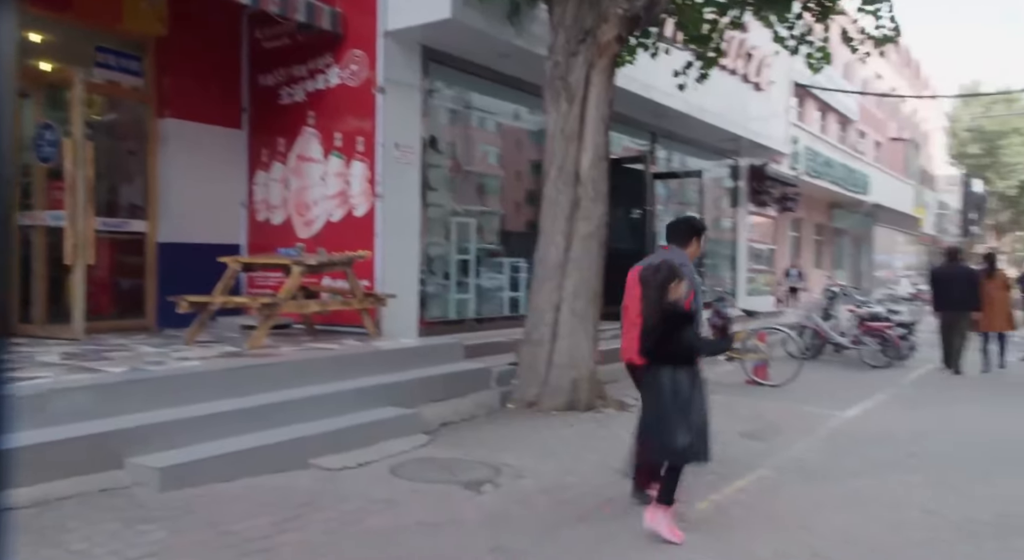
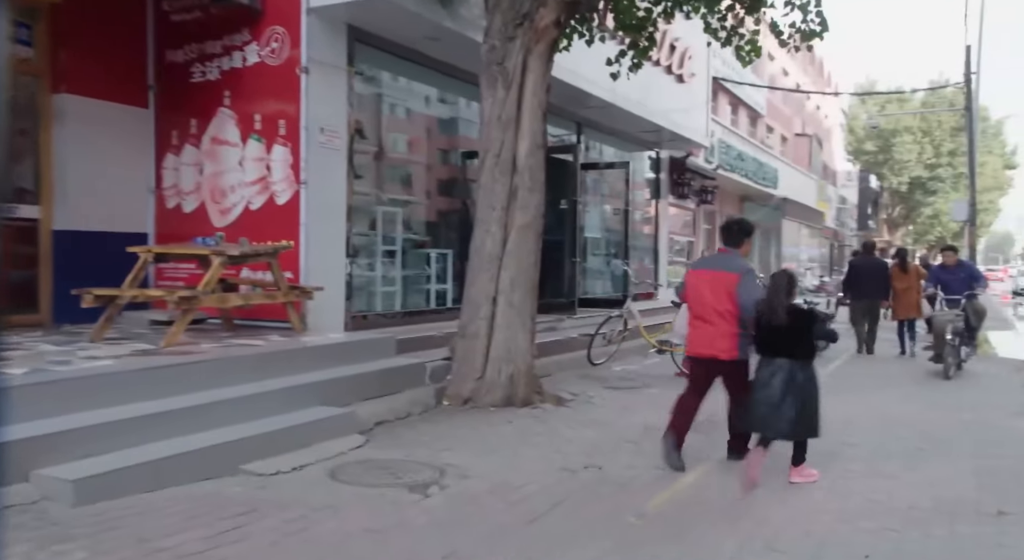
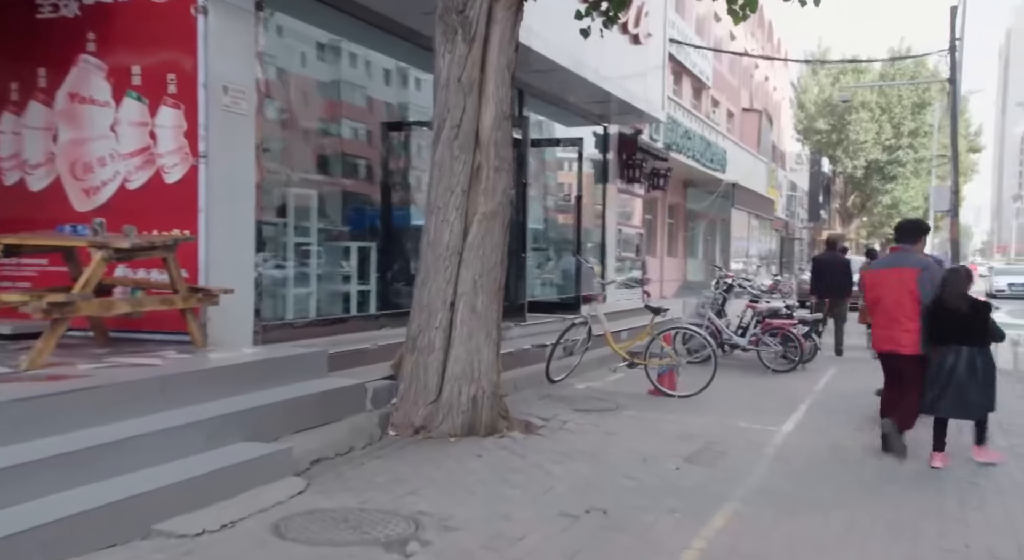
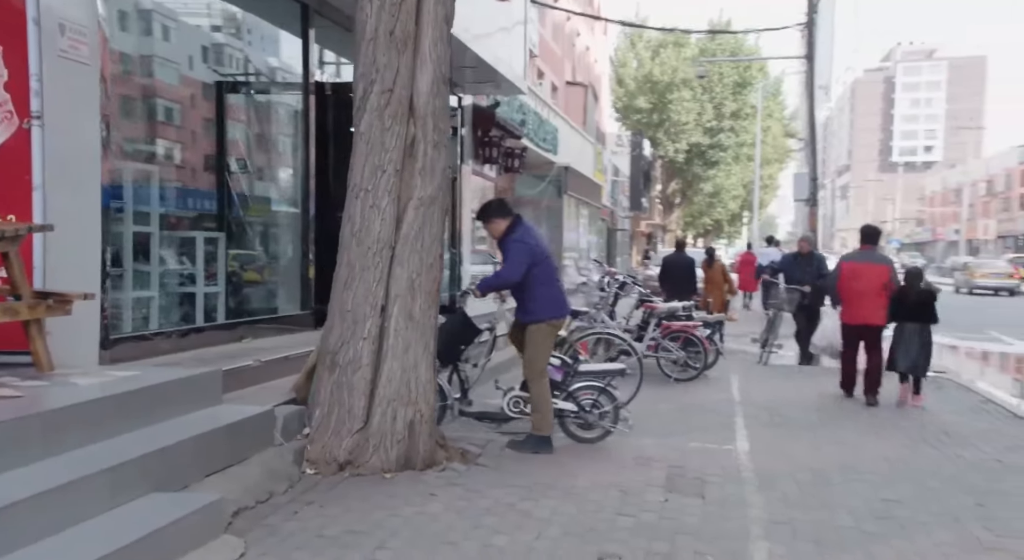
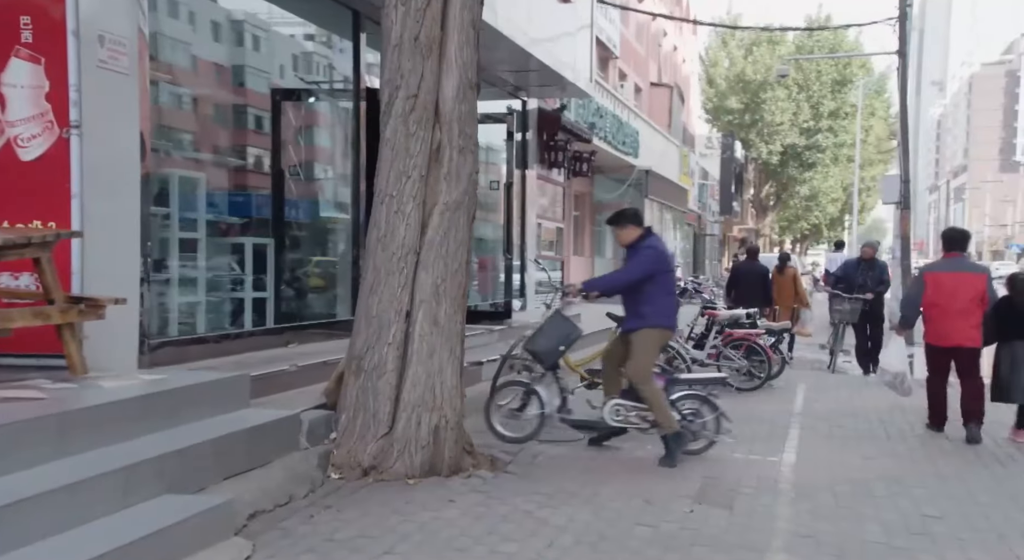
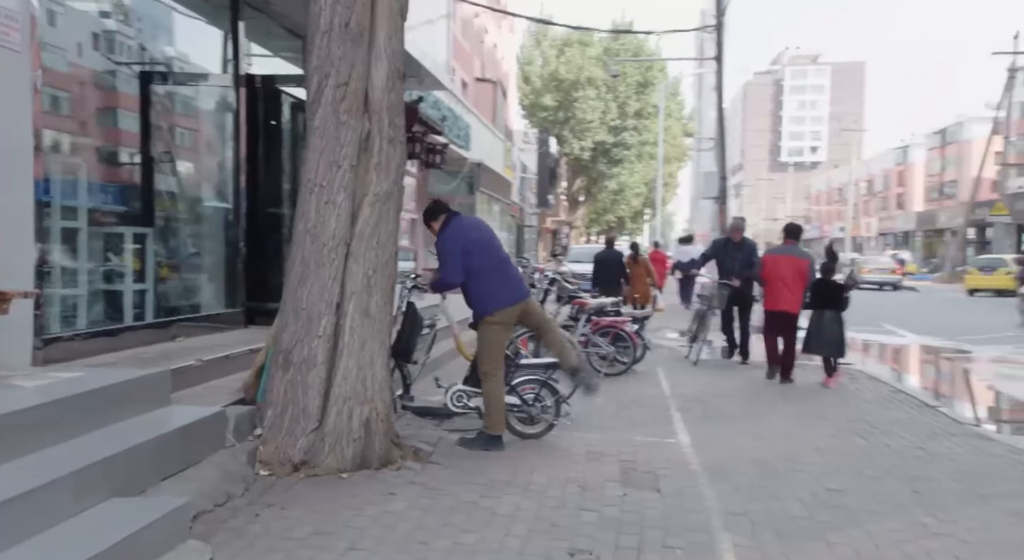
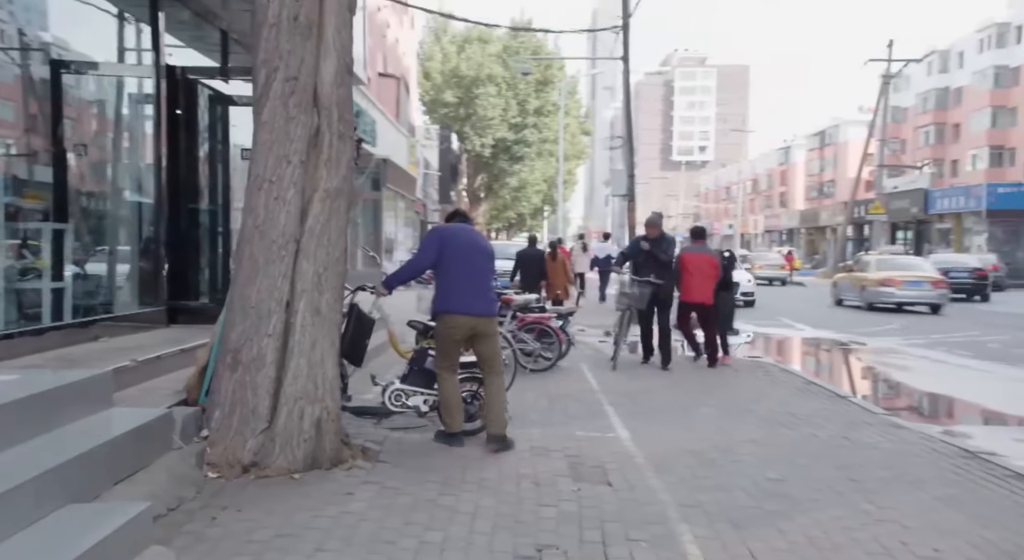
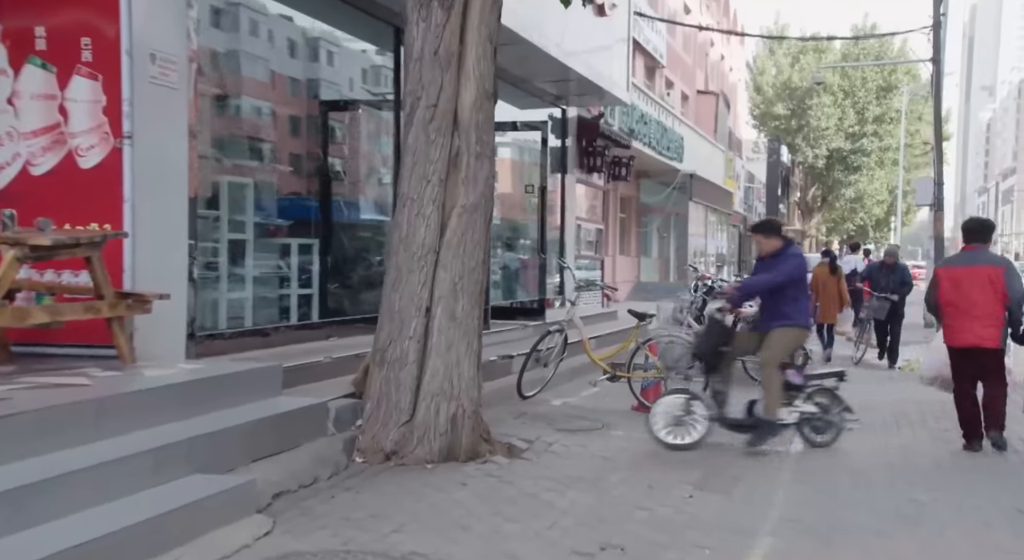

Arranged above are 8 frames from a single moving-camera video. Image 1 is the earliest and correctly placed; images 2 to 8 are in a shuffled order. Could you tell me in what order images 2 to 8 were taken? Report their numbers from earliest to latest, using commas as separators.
2, 3, 8, 5, 4, 6, 7
